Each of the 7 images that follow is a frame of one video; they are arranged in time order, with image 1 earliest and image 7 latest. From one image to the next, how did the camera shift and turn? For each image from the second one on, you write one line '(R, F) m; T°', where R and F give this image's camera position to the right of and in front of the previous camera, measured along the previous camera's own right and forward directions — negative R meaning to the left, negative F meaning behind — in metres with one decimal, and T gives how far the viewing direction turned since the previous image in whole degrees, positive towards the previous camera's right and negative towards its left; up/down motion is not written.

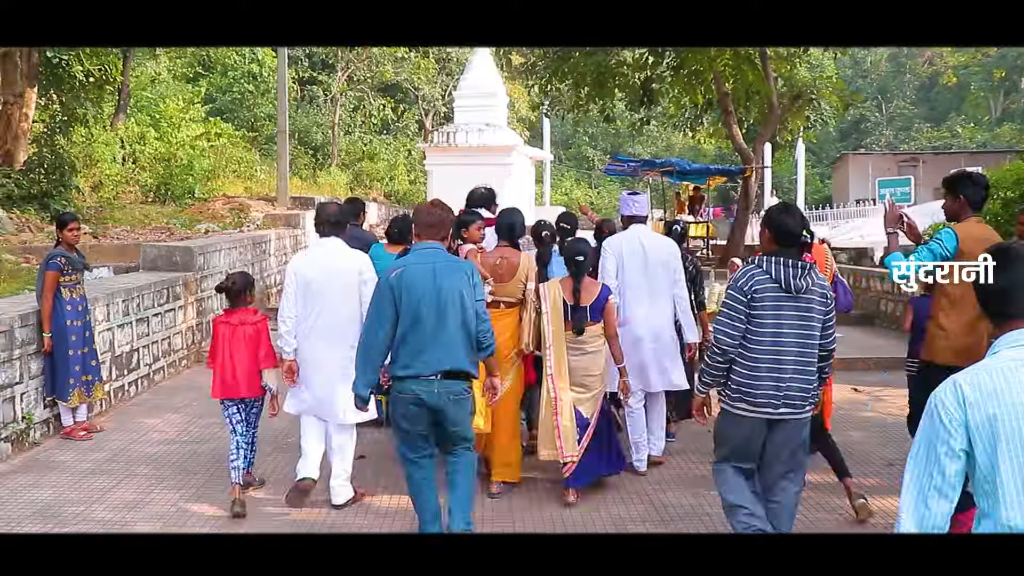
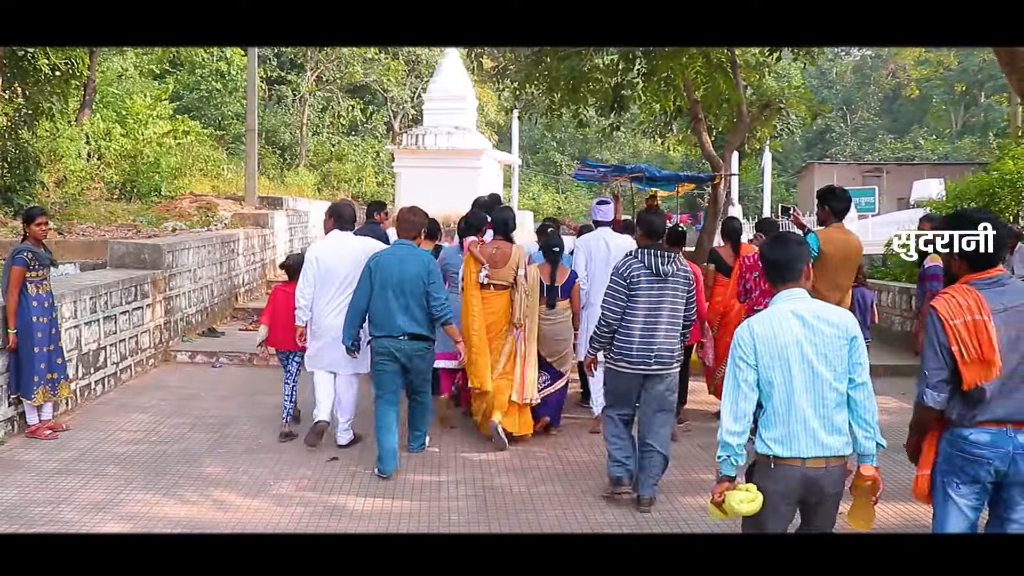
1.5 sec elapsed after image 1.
(0.0, 0.0) m; +2°
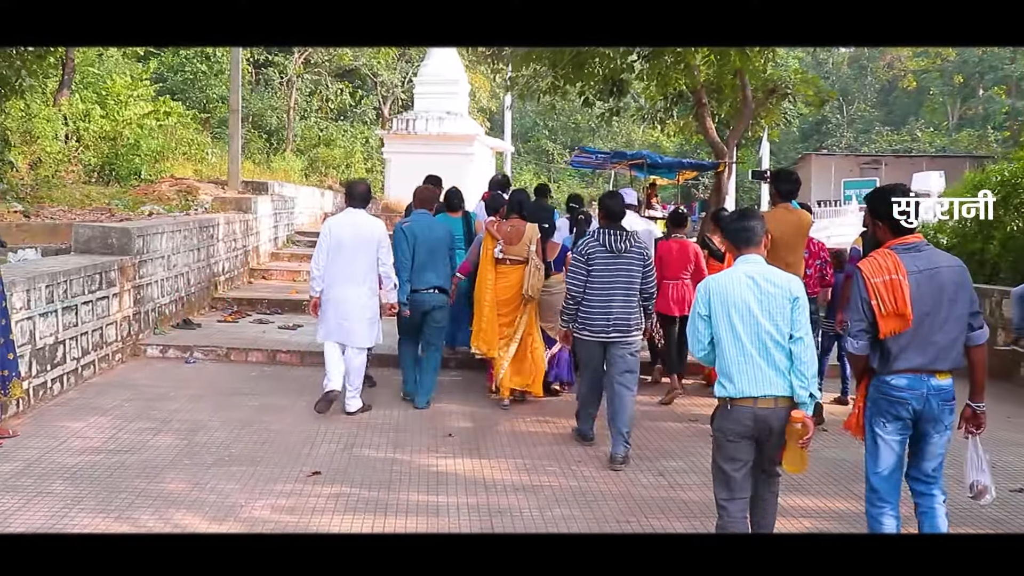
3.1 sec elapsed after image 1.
(-0.1, +0.6) m; +1°
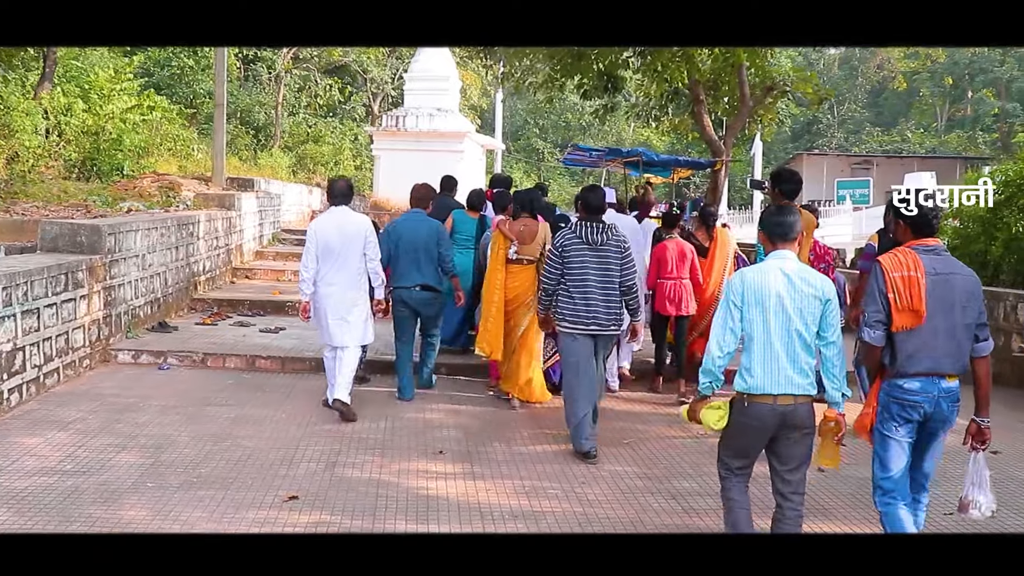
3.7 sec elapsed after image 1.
(0.0, +0.4) m; +1°
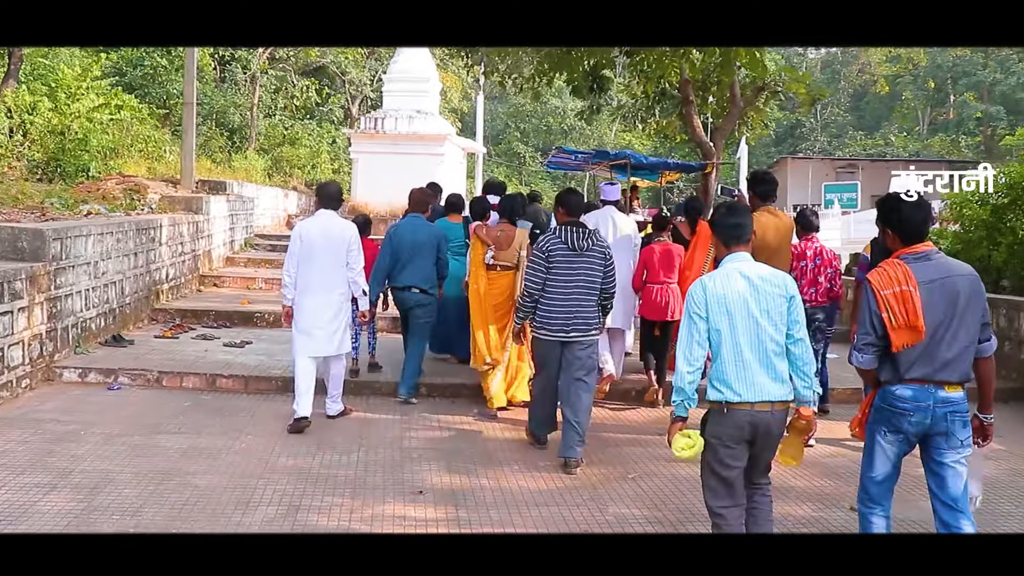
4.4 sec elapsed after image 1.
(0.0, +0.5) m; +1°
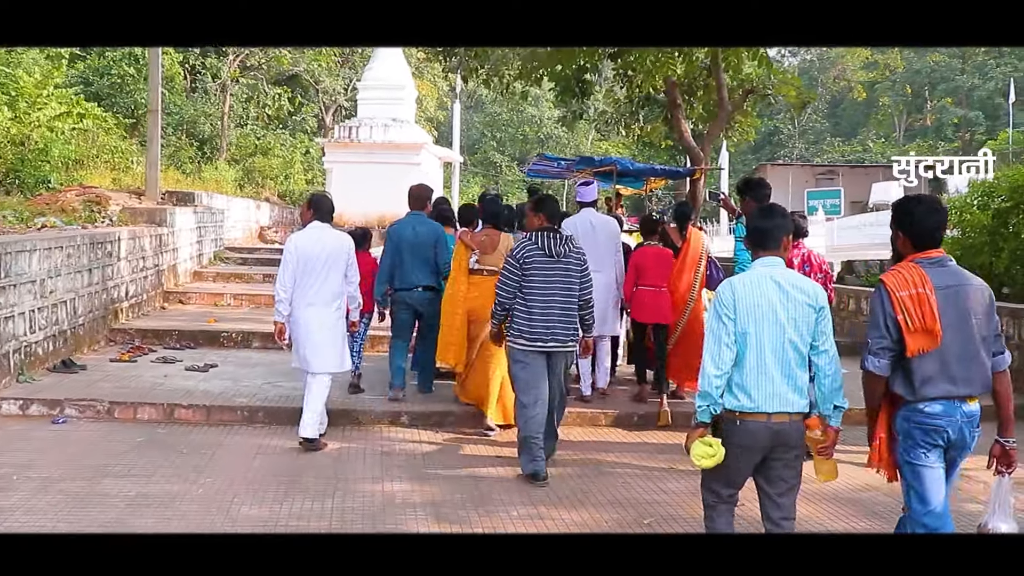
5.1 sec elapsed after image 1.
(-0.1, +0.5) m; +1°
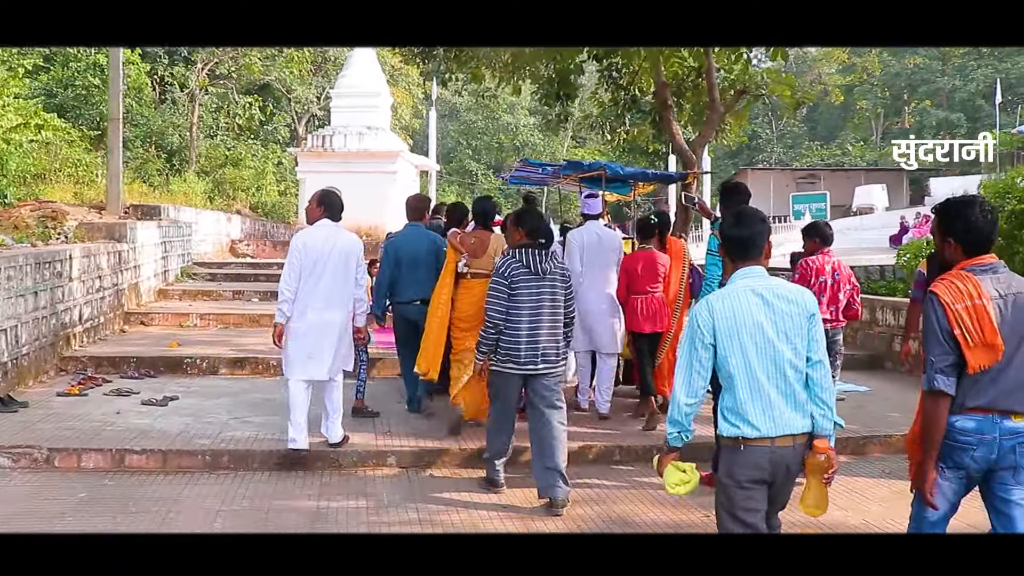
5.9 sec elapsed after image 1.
(-0.1, +0.6) m; +1°
